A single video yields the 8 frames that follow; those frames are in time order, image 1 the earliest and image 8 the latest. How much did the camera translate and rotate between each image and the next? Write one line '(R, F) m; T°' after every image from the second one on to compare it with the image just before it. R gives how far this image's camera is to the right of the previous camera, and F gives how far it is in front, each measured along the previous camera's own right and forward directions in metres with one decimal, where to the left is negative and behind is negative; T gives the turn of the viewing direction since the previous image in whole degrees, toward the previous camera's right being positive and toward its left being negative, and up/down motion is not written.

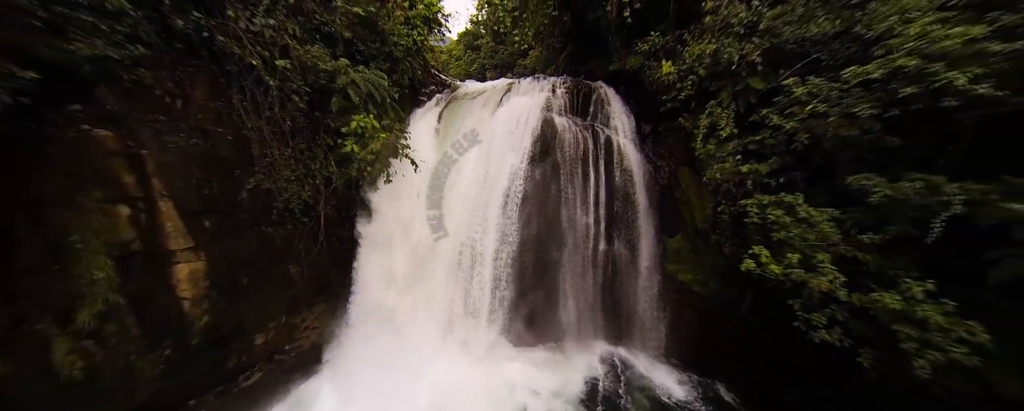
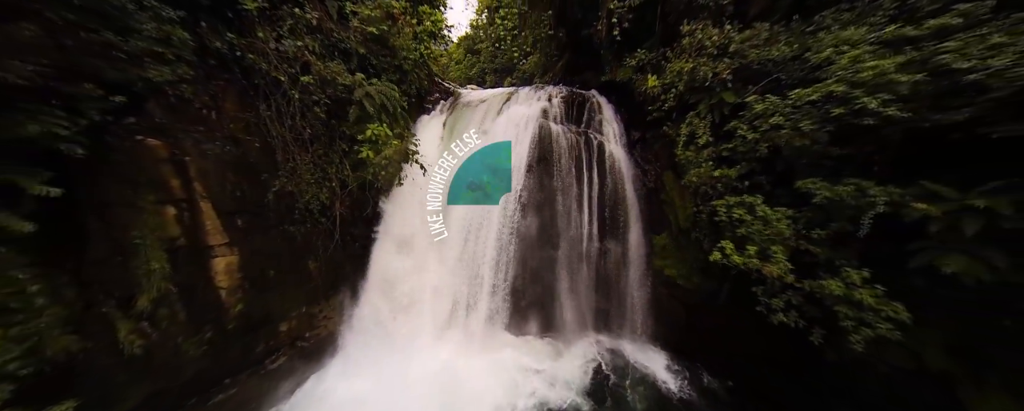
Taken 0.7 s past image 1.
(0.0, -0.4) m; 0°
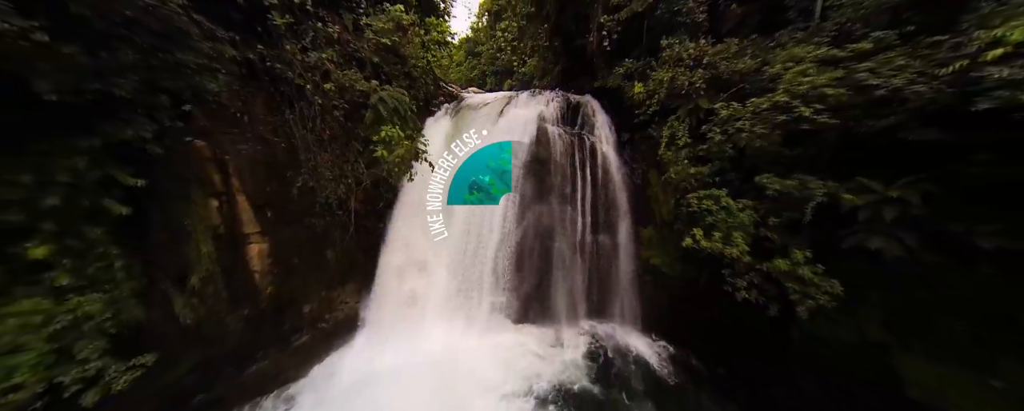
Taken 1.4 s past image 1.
(0.0, -0.5) m; 0°
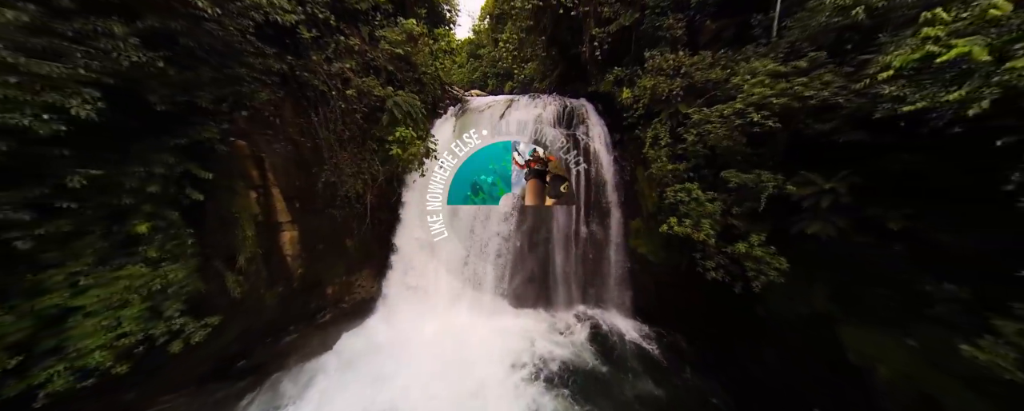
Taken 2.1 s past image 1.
(0.0, -0.5) m; 0°
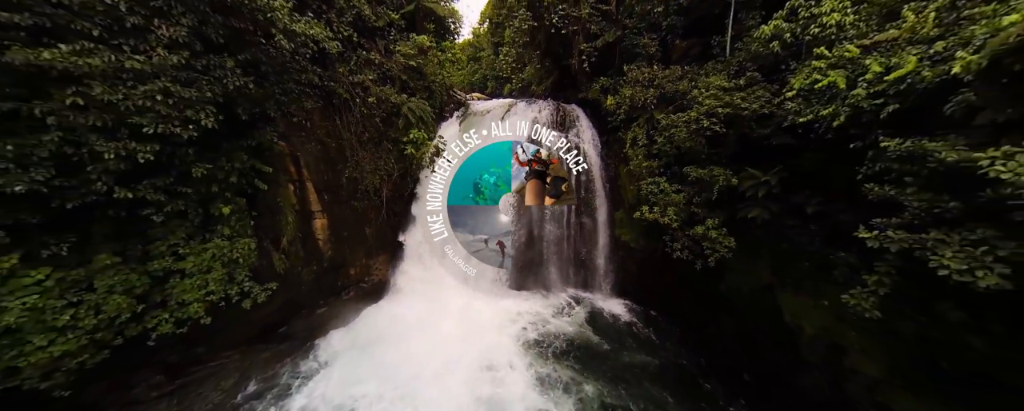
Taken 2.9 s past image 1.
(0.0, -0.8) m; 0°
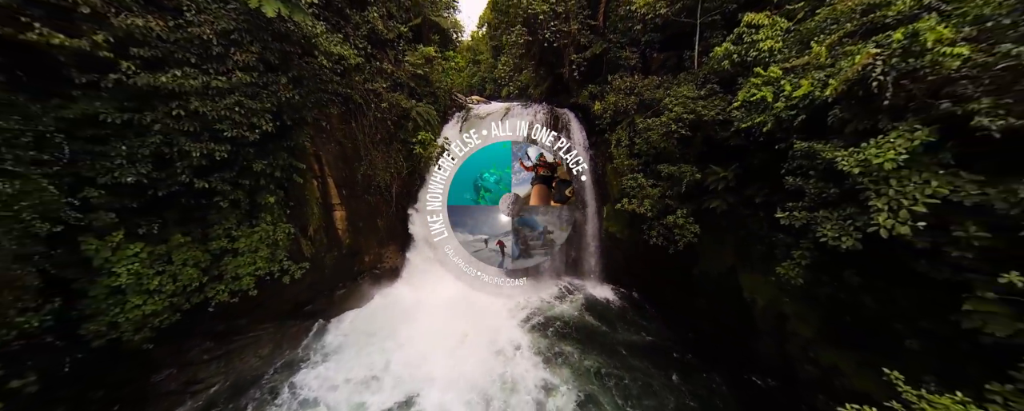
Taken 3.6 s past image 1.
(0.0, -0.7) m; 0°
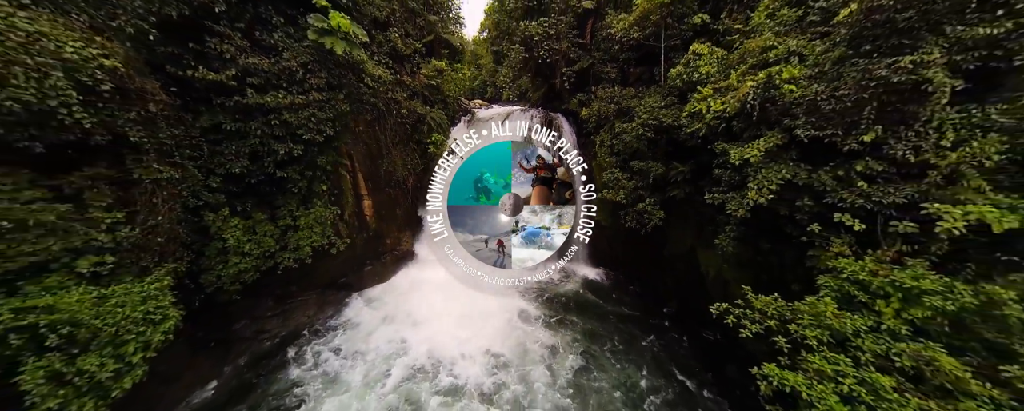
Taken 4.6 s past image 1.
(0.0, -1.1) m; 0°
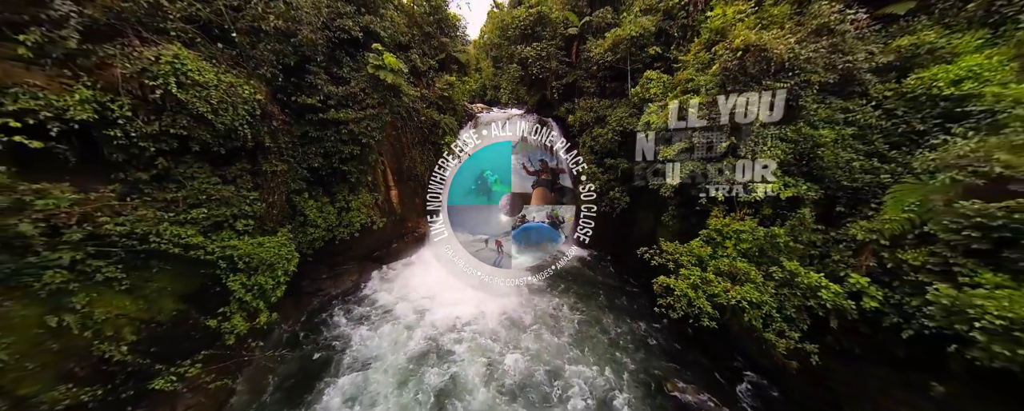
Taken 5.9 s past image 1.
(0.0, -1.6) m; 0°
